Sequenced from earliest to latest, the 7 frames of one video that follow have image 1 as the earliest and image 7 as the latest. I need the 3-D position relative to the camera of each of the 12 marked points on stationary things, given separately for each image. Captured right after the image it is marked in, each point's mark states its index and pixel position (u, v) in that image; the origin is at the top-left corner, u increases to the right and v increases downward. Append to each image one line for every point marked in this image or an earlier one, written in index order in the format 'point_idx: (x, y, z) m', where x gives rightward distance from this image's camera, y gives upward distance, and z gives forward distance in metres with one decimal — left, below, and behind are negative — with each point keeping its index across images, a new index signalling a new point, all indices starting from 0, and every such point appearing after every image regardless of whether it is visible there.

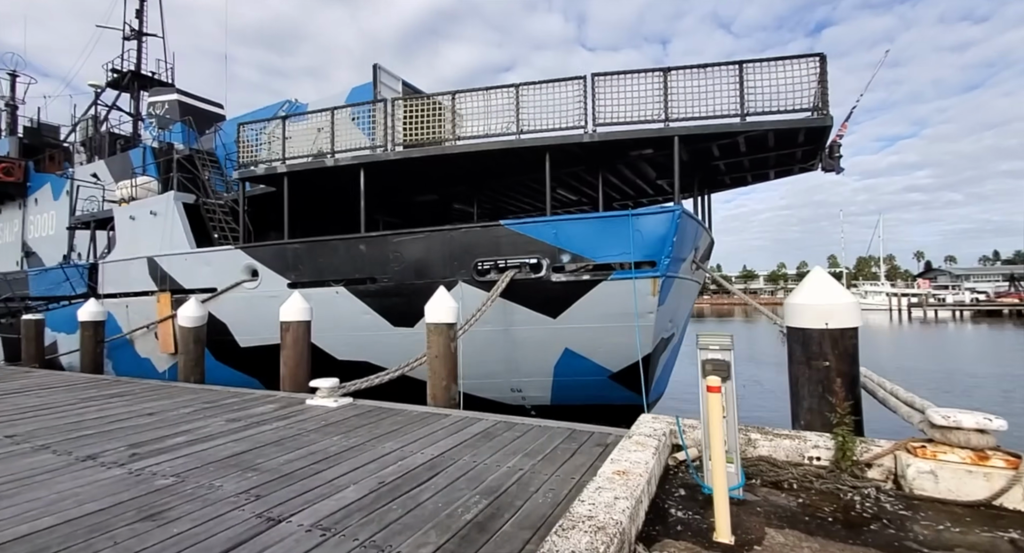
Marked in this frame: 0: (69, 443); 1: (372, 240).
0: (-2.6, -1.0, +2.7) m
1: (-1.7, +0.5, +5.9) m
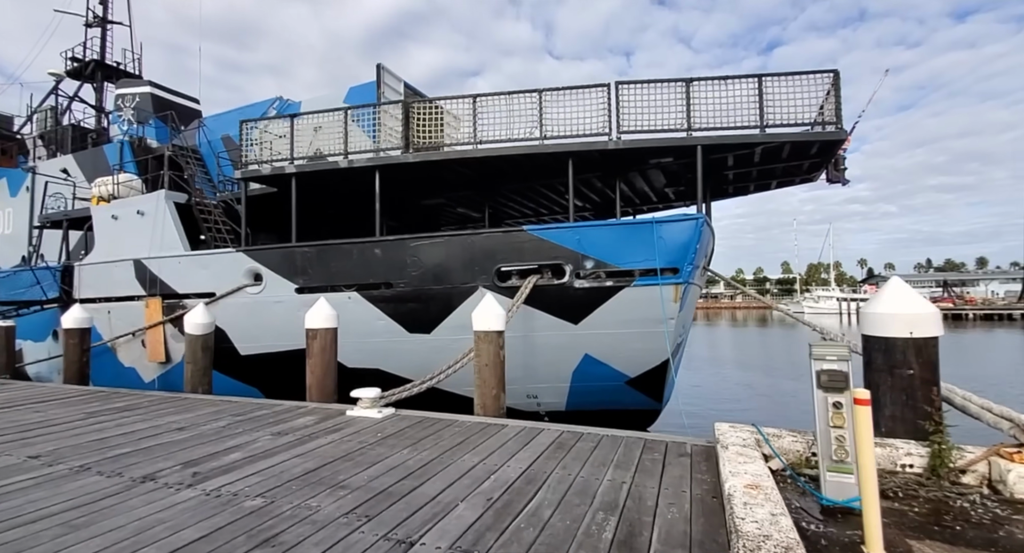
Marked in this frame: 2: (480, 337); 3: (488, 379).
0: (-2.1, -1.0, +2.5) m
1: (-1.5, +0.4, +5.7) m
2: (-0.2, -0.4, +3.5) m
3: (-0.2, -0.7, +3.4) m
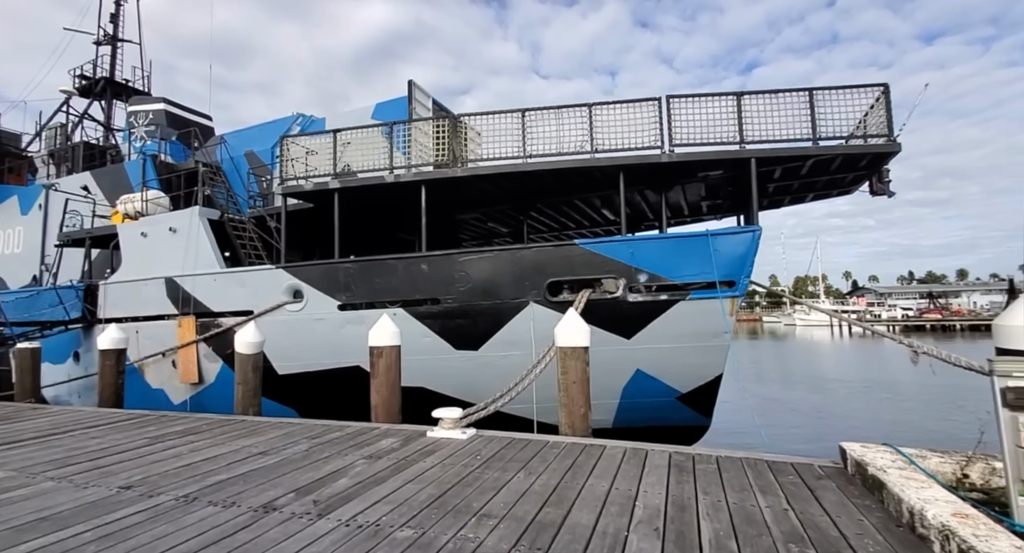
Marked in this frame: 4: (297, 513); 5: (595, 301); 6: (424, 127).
0: (-1.5, -1.1, +2.4) m
1: (-0.9, +0.2, +5.6) m
2: (+0.4, -0.6, +3.4) m
3: (+0.5, -0.8, +3.3) m
4: (-1.0, -1.0, +2.1) m
5: (+1.0, -0.3, +5.4) m
6: (-1.1, +1.9, +6.0) m
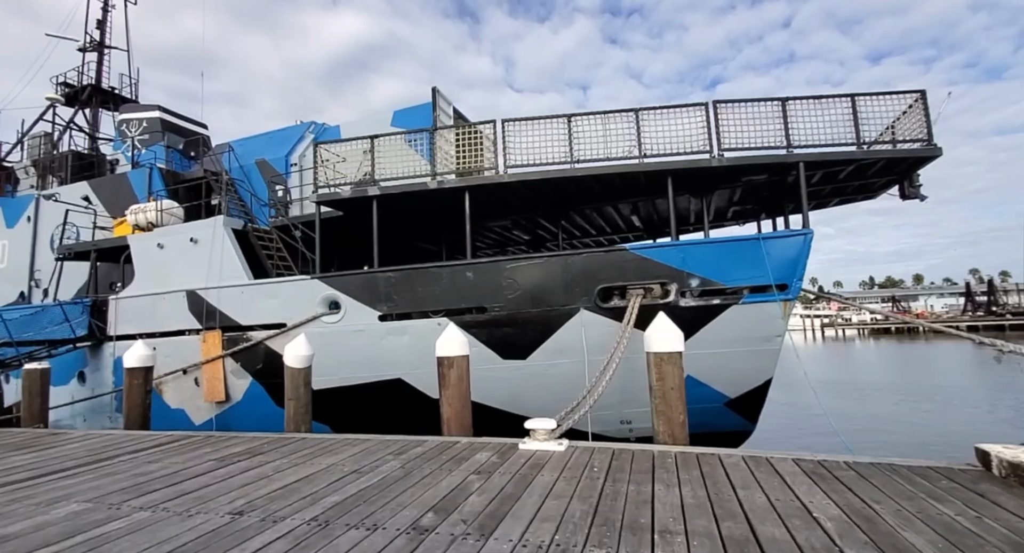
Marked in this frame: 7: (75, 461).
0: (-0.8, -1.1, +2.2) m
1: (-0.4, +0.1, +5.5) m
2: (+1.0, -0.6, +3.3) m
3: (+1.1, -0.9, +3.2) m
4: (-0.2, -1.1, +1.9) m
5: (+1.5, -0.3, +5.3) m
6: (-0.6, +1.8, +5.9) m
7: (-3.3, -1.4, +3.6) m
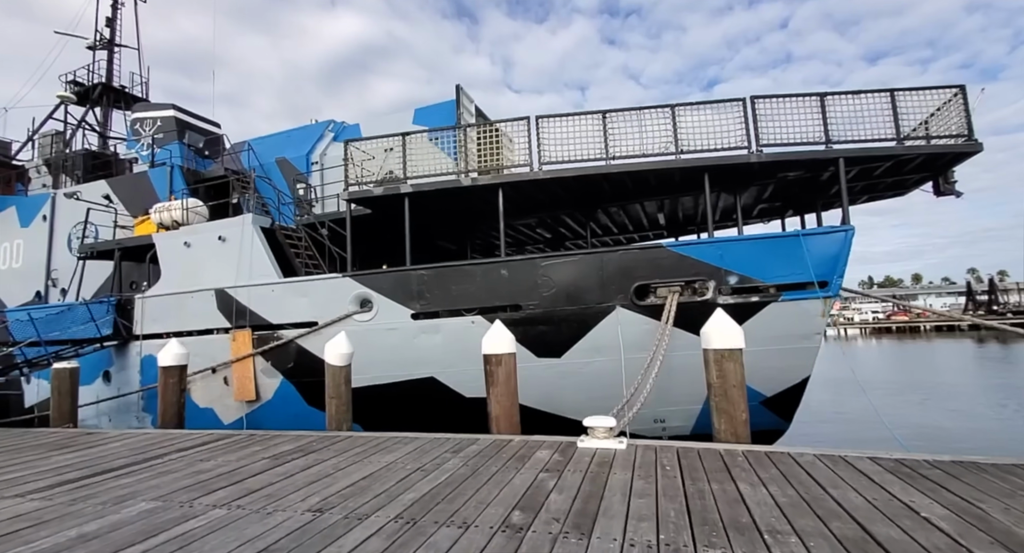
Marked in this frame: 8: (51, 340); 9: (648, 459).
0: (-0.4, -1.1, +2.1) m
1: (0.0, +0.1, +5.5) m
2: (+1.4, -0.5, +3.2) m
3: (+1.5, -0.8, +3.2) m
4: (+0.2, -1.0, +1.9) m
5: (+1.9, -0.3, +5.3) m
6: (-0.2, +1.8, +5.8) m
7: (-2.9, -1.4, +3.6) m
8: (-6.7, -0.9, +6.8) m
9: (+0.8, -1.1, +2.8) m
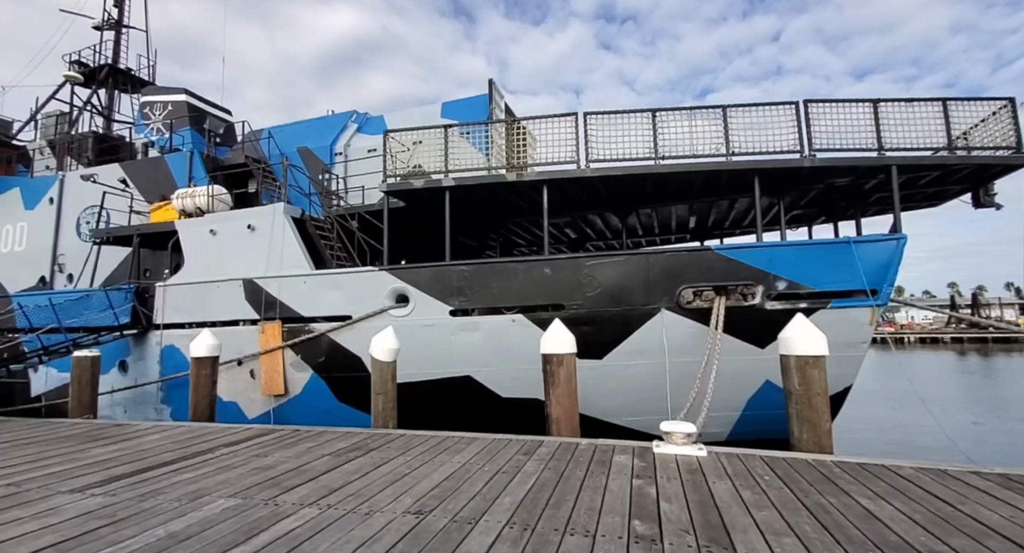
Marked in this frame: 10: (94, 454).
0: (+0.1, -1.0, +2.0) m
1: (+0.5, +0.2, +5.3) m
2: (+1.9, -0.6, +3.1) m
3: (+2.0, -0.9, +3.1) m
4: (+0.7, -1.0, +1.8) m
5: (+2.4, -0.3, +5.2) m
6: (+0.3, +1.8, +5.7) m
7: (-2.5, -1.3, +3.4) m
8: (-6.2, -0.7, +6.6) m
9: (+1.3, -1.1, +2.7) m
10: (-3.1, -1.3, +3.5) m
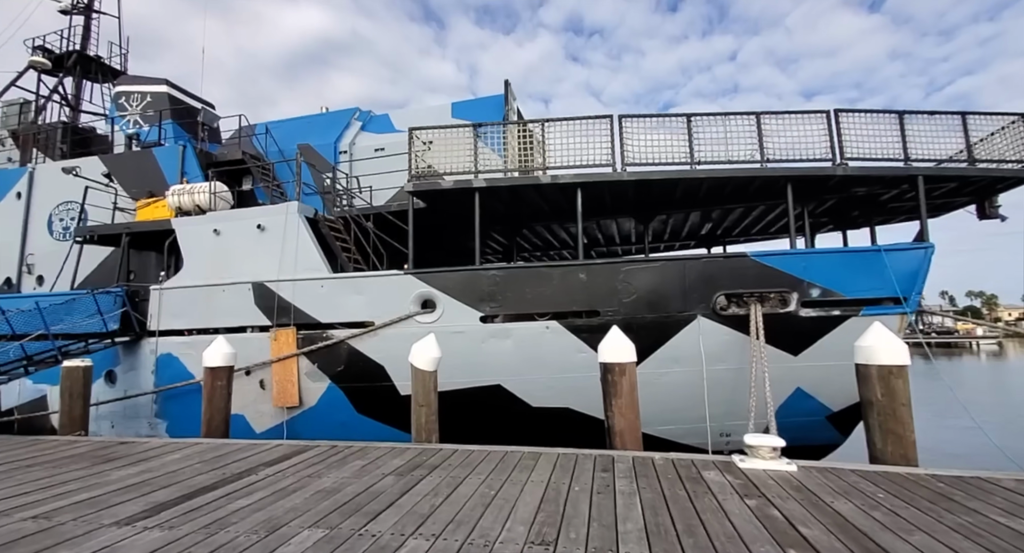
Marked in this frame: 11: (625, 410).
0: (+0.7, -1.1, +1.9) m
1: (+0.9, +0.1, +5.2) m
2: (+2.4, -0.6, +3.1) m
3: (+2.5, -0.9, +3.0) m
4: (+1.3, -1.0, +1.6) m
5: (+2.8, -0.4, +5.1) m
6: (+0.7, +1.8, +5.6) m
7: (-2.0, -1.3, +3.1) m
8: (-5.9, -0.7, +6.0) m
9: (+1.8, -1.1, +2.6) m
10: (-2.7, -1.3, +3.1) m
11: (+0.9, -1.0, +3.6) m
